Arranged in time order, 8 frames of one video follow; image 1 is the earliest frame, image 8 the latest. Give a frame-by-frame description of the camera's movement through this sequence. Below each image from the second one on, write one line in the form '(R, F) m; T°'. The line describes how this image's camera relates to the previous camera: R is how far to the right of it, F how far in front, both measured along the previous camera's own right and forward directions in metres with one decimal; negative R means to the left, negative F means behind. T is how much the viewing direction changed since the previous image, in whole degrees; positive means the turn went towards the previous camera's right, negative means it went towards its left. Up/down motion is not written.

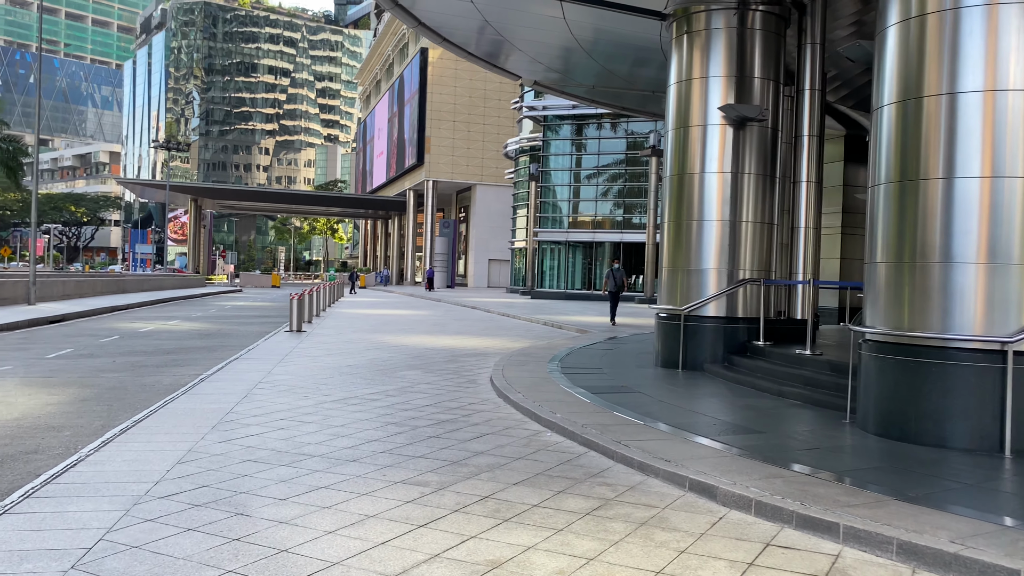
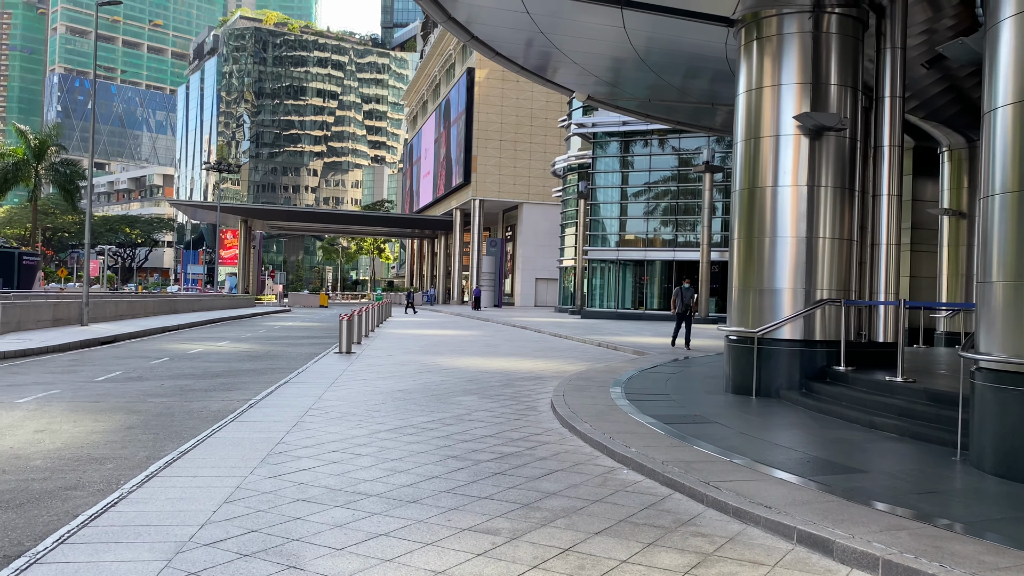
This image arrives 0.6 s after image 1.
(-0.2, +0.6) m; -3°
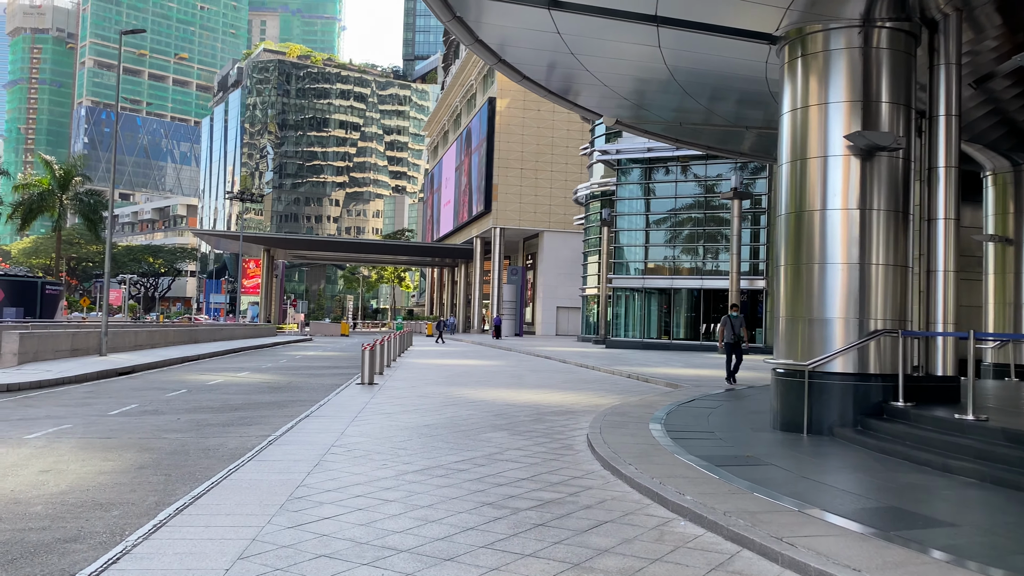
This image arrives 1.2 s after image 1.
(-0.2, +0.6) m; -1°
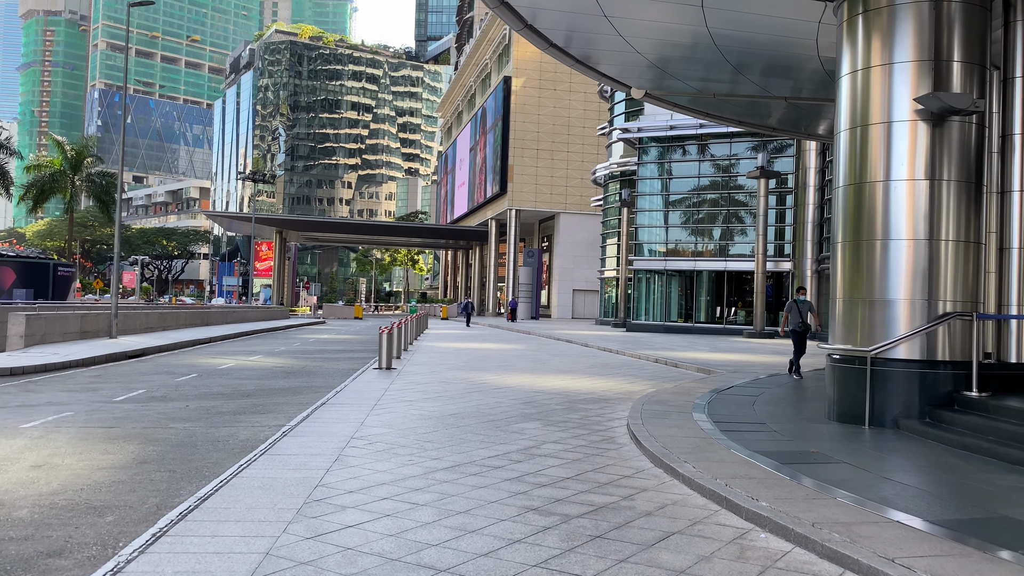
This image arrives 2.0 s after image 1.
(-0.3, +0.9) m; -1°
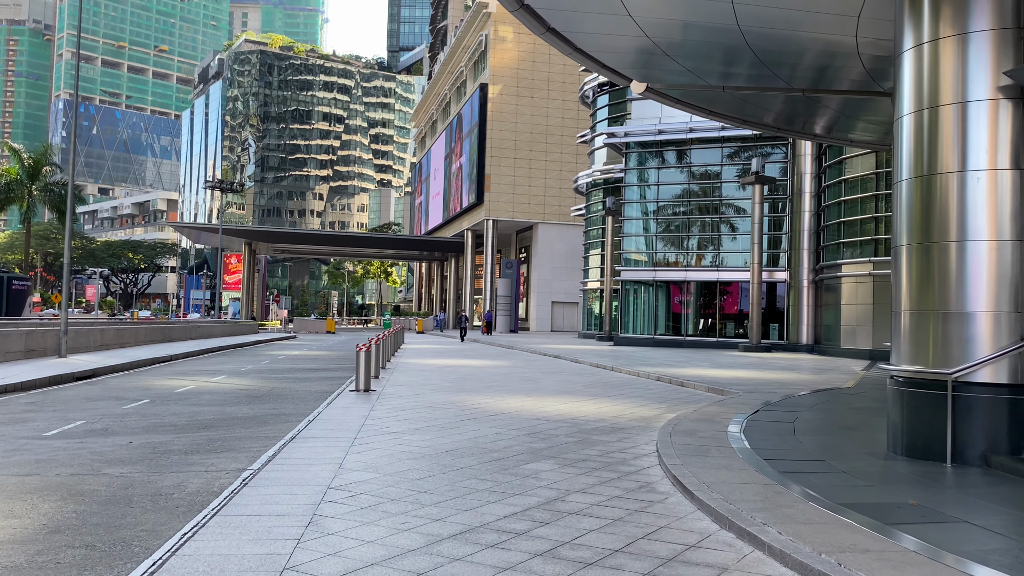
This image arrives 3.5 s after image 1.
(-0.4, +1.7) m; +2°
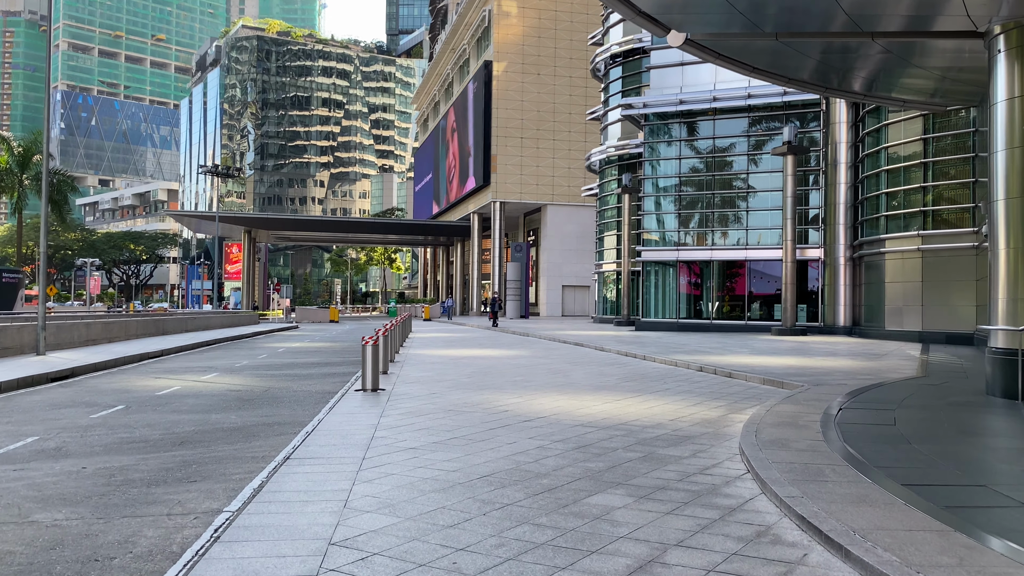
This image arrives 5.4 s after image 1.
(-0.4, +2.0) m; 0°
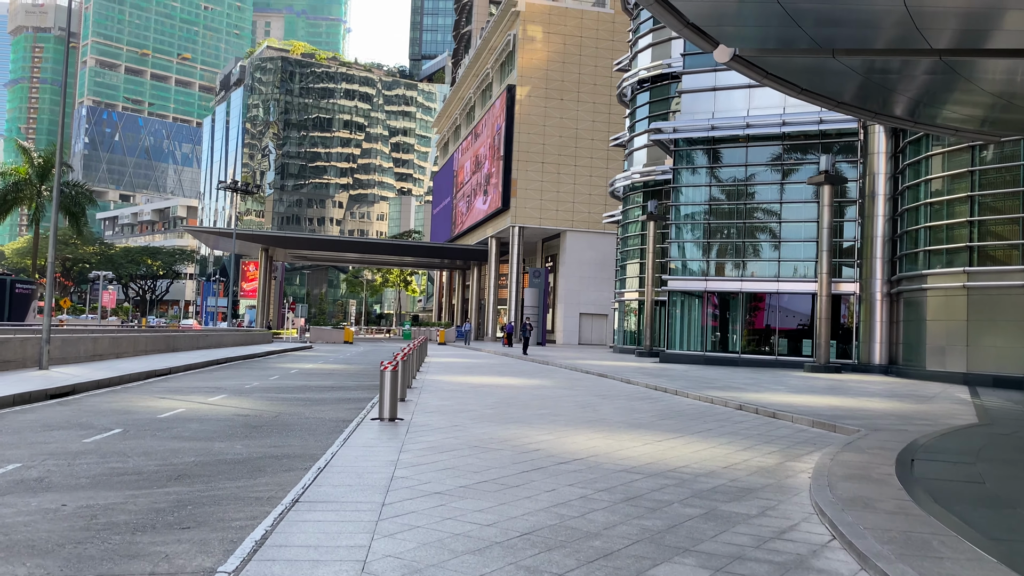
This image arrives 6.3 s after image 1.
(-0.3, +1.0) m; -1°
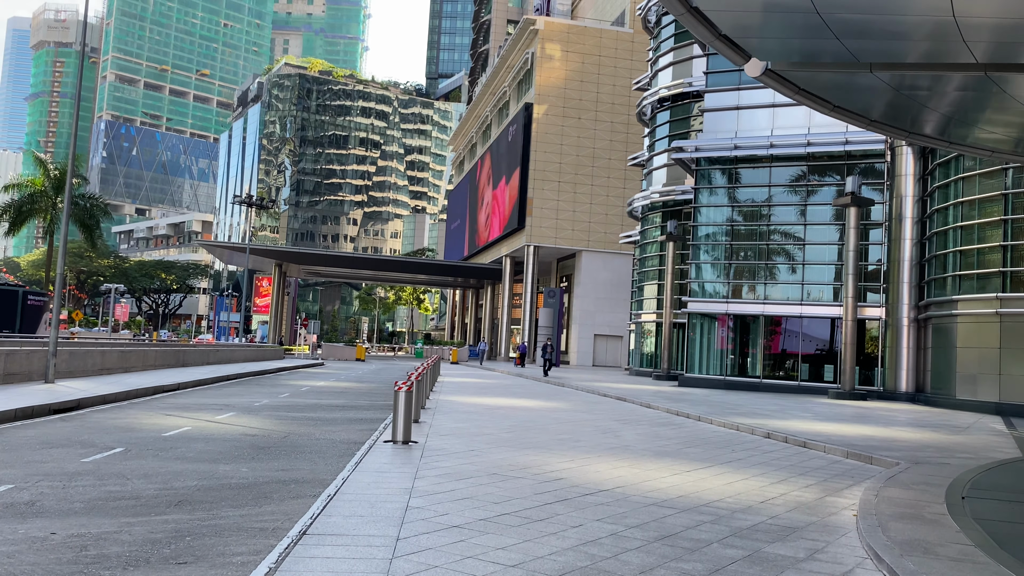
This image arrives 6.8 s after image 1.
(-0.1, +0.5) m; -1°
